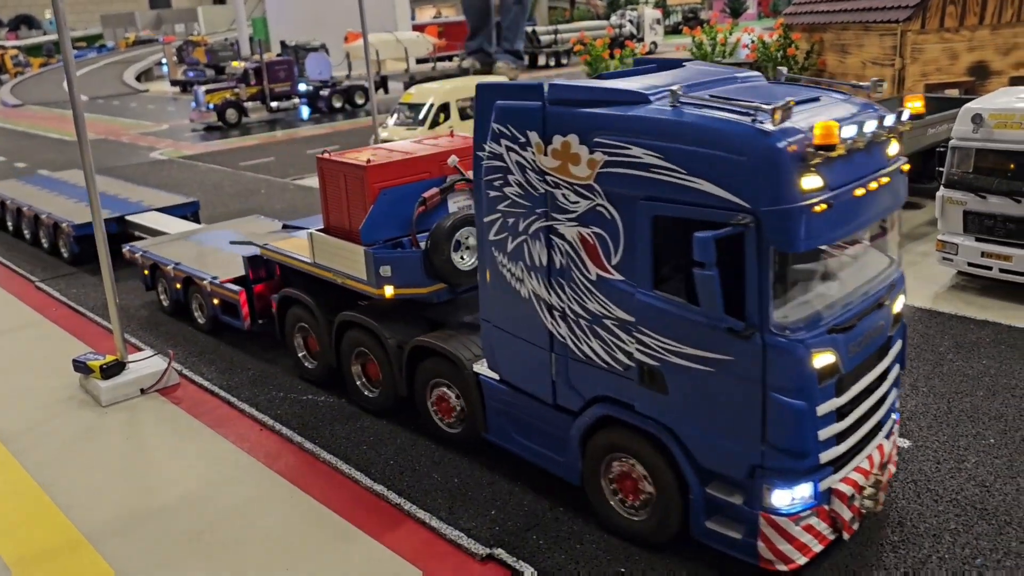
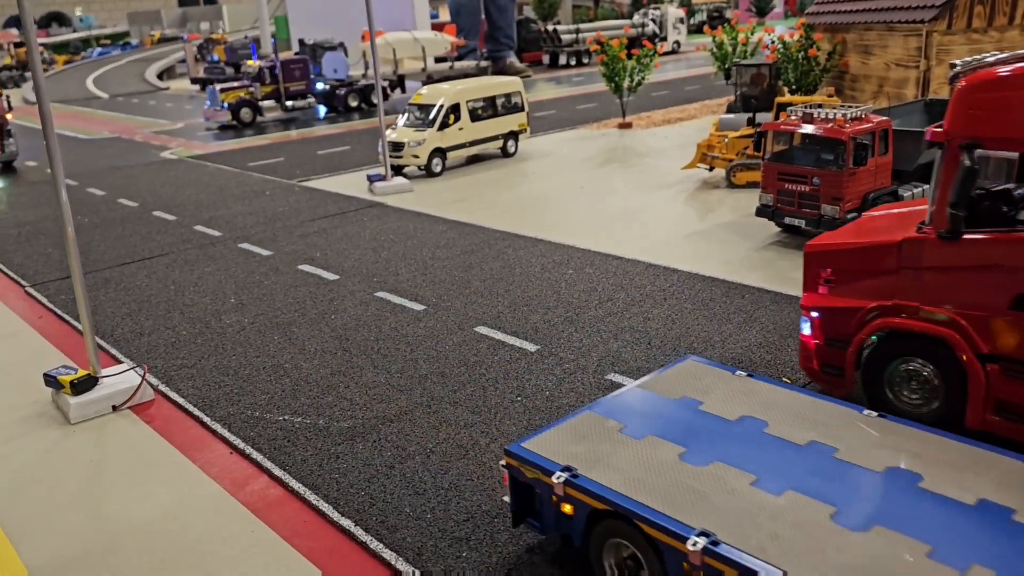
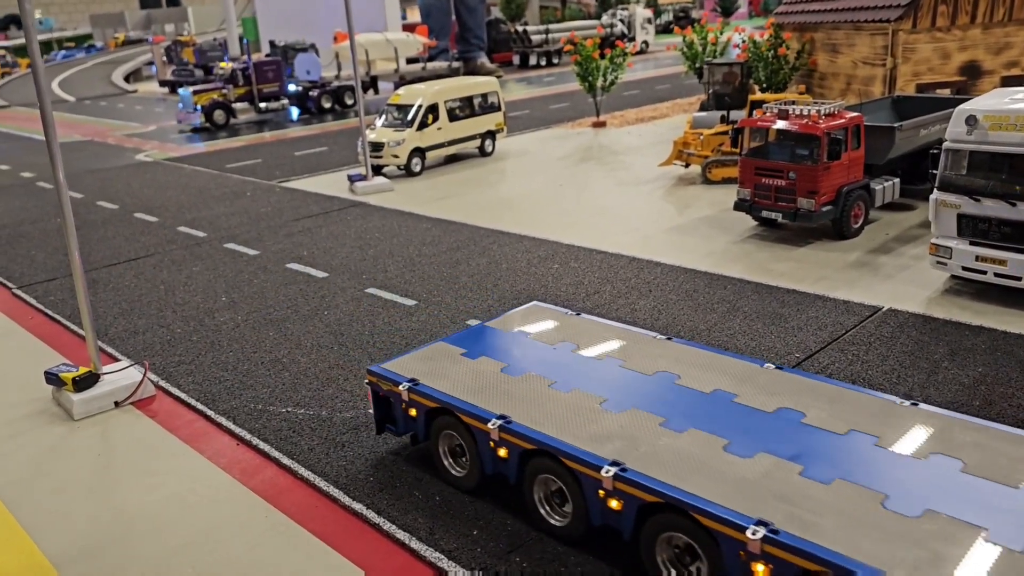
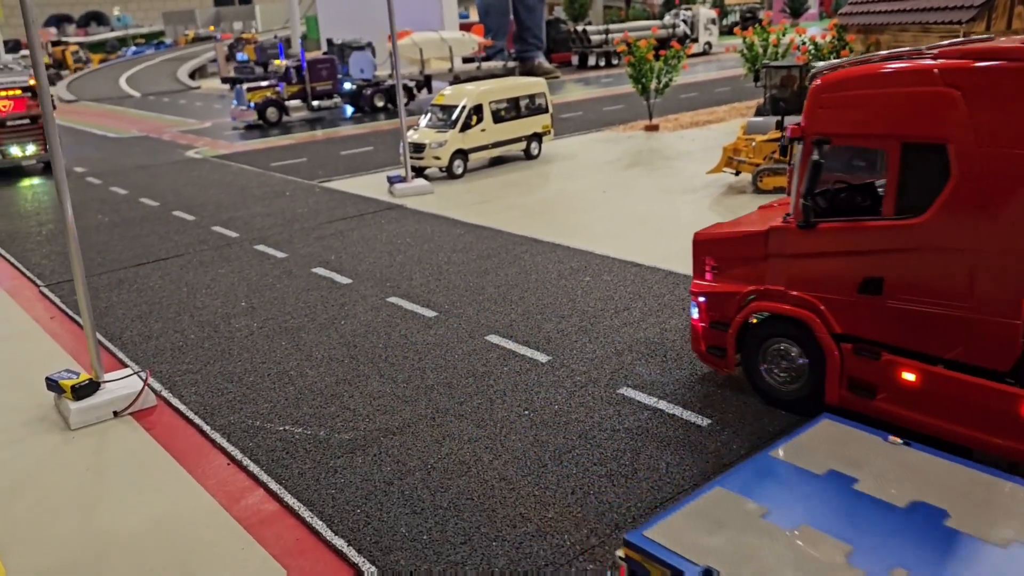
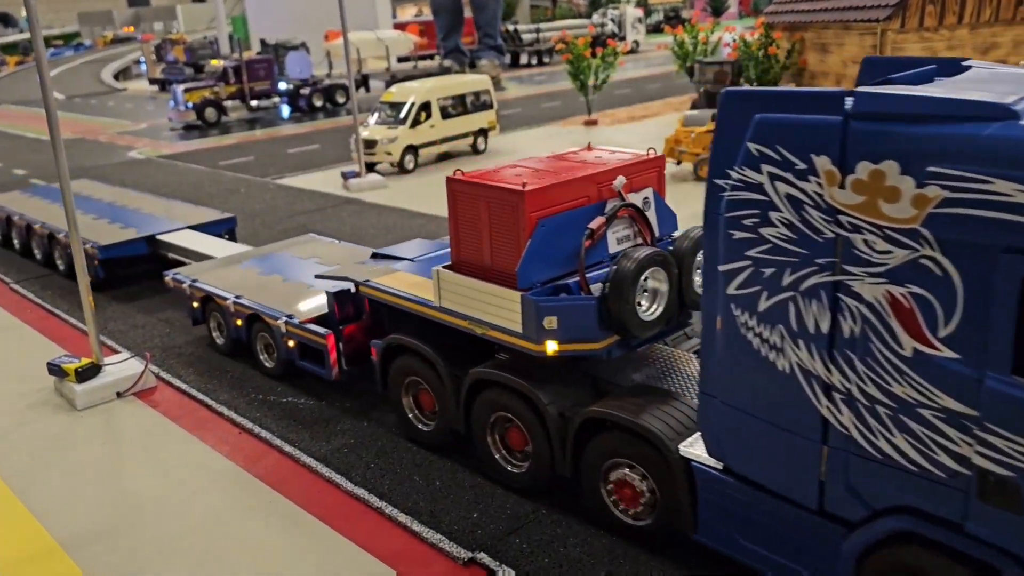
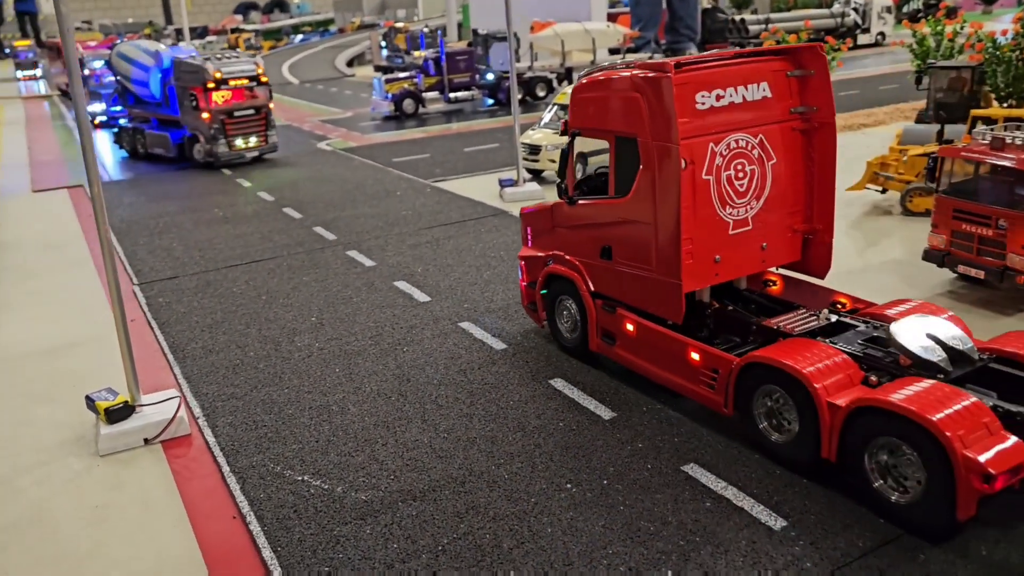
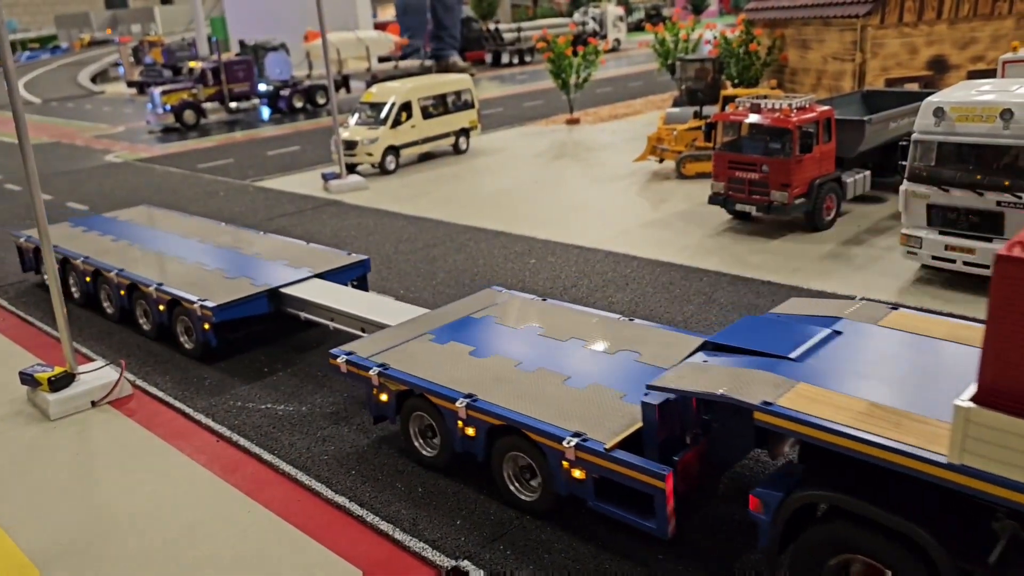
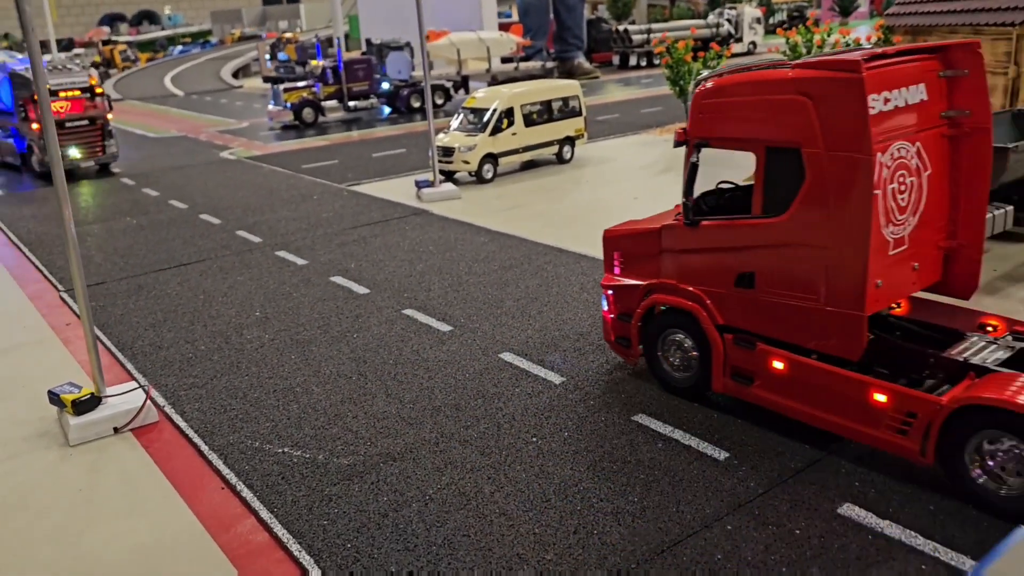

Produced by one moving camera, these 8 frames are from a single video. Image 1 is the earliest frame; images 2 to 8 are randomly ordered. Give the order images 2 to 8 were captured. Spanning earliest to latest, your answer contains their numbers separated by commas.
5, 7, 3, 2, 4, 8, 6
